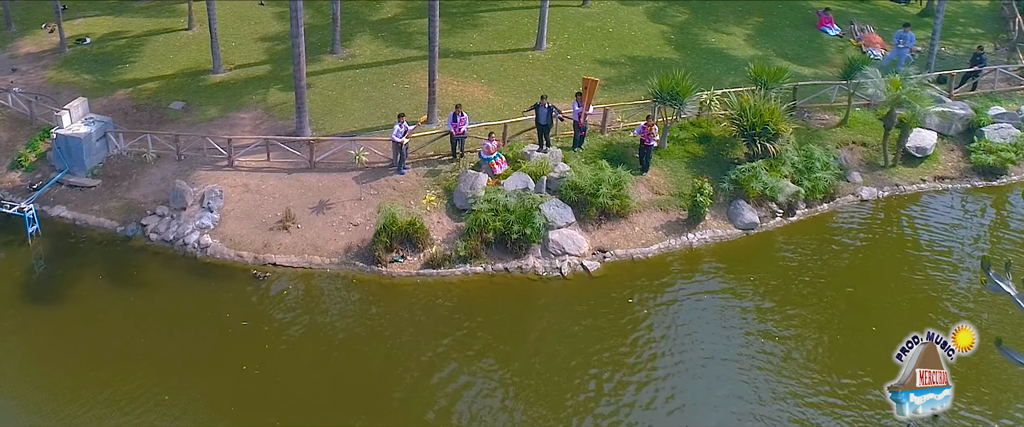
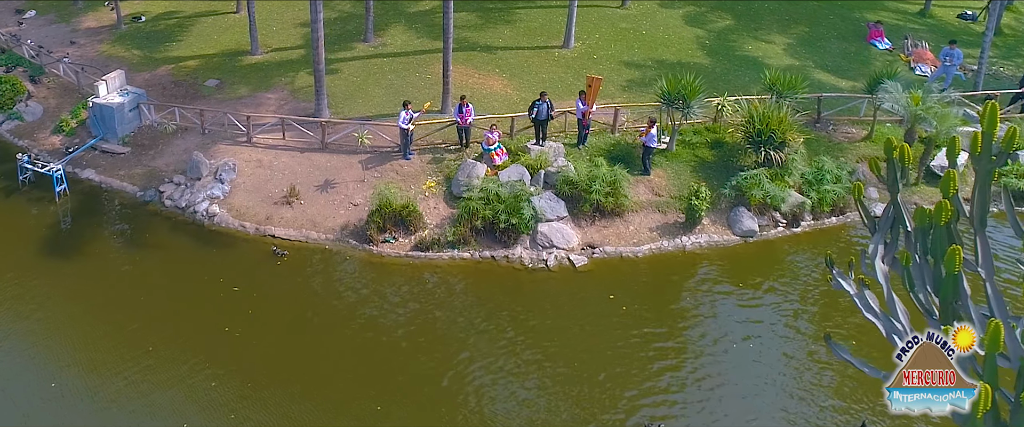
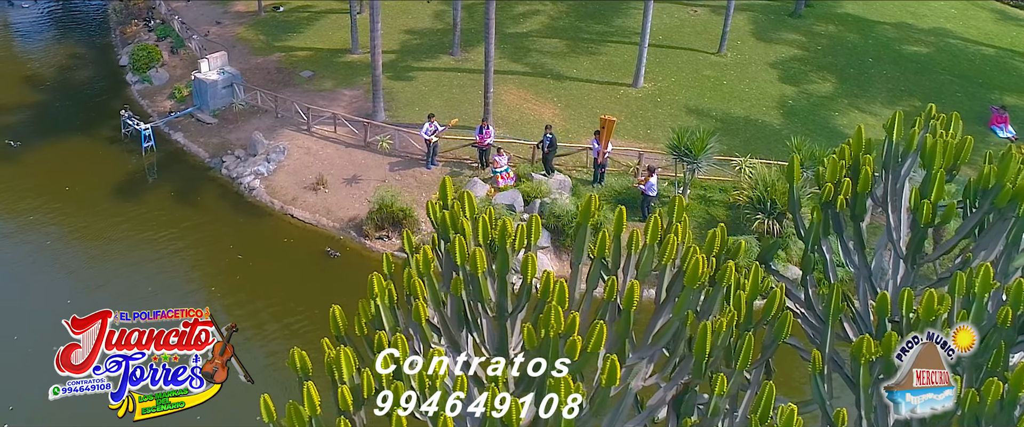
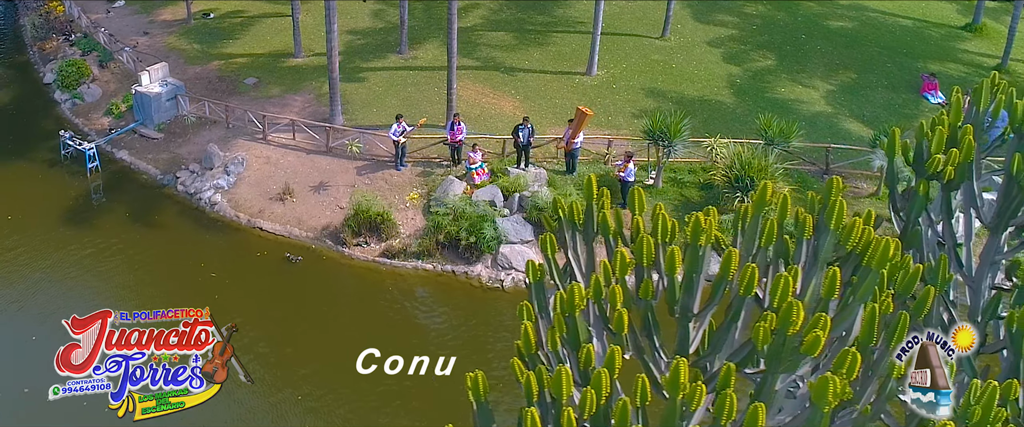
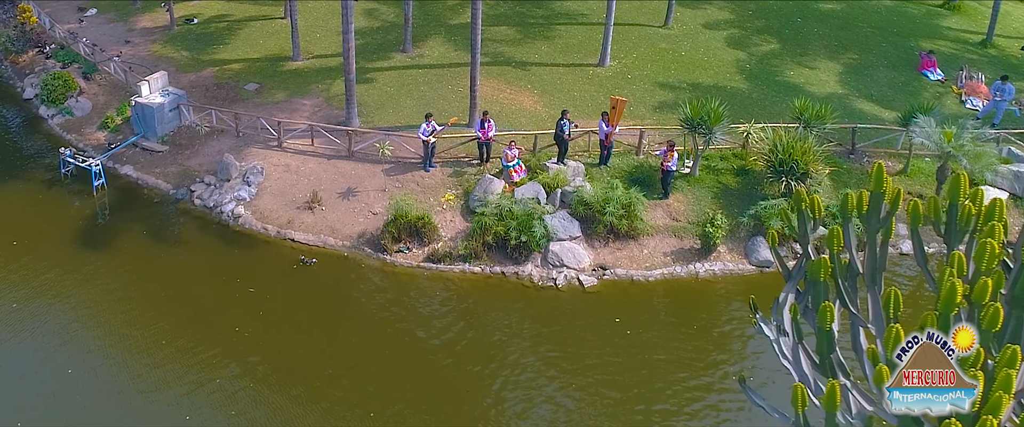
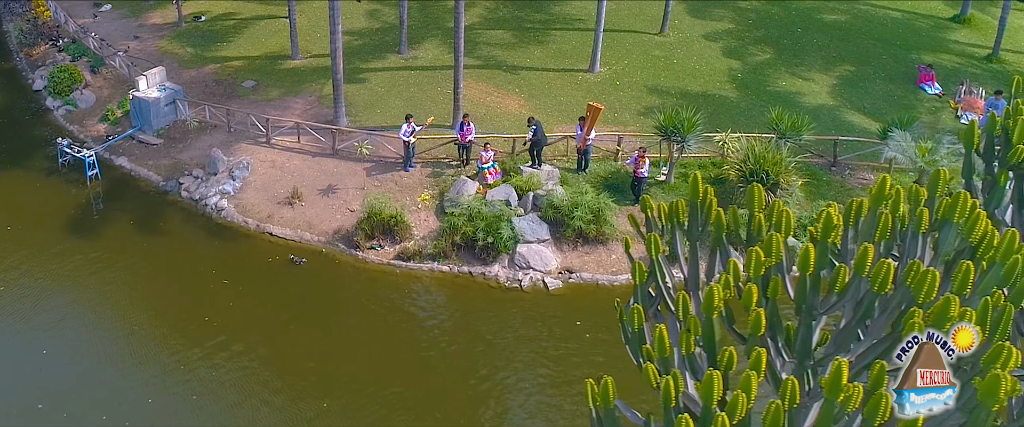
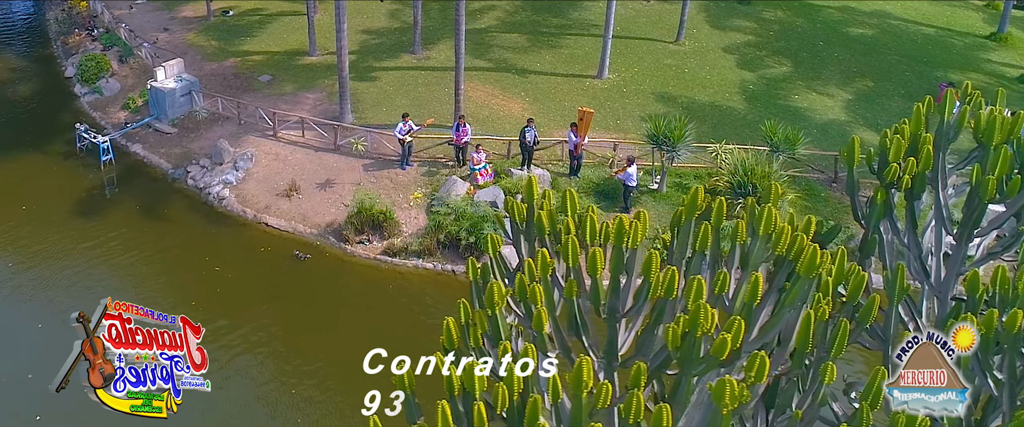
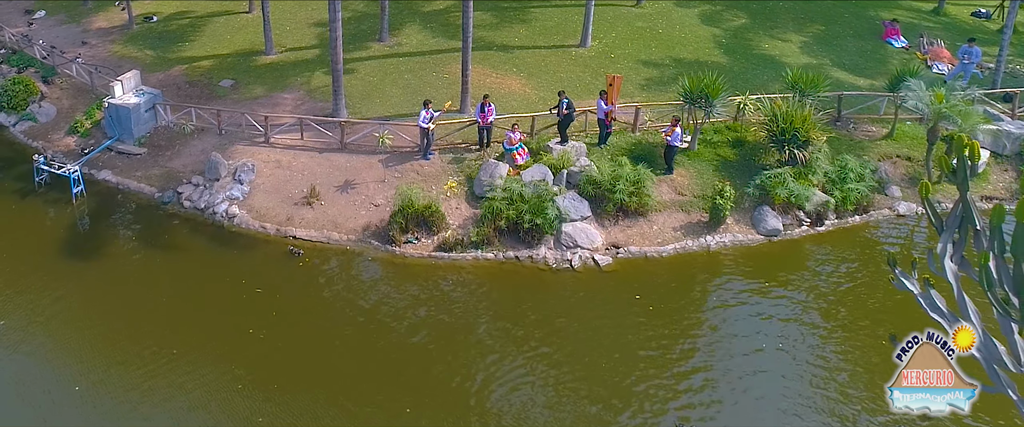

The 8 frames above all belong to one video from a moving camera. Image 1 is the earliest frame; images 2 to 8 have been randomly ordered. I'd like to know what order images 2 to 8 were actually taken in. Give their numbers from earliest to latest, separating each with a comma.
8, 2, 5, 6, 4, 7, 3
